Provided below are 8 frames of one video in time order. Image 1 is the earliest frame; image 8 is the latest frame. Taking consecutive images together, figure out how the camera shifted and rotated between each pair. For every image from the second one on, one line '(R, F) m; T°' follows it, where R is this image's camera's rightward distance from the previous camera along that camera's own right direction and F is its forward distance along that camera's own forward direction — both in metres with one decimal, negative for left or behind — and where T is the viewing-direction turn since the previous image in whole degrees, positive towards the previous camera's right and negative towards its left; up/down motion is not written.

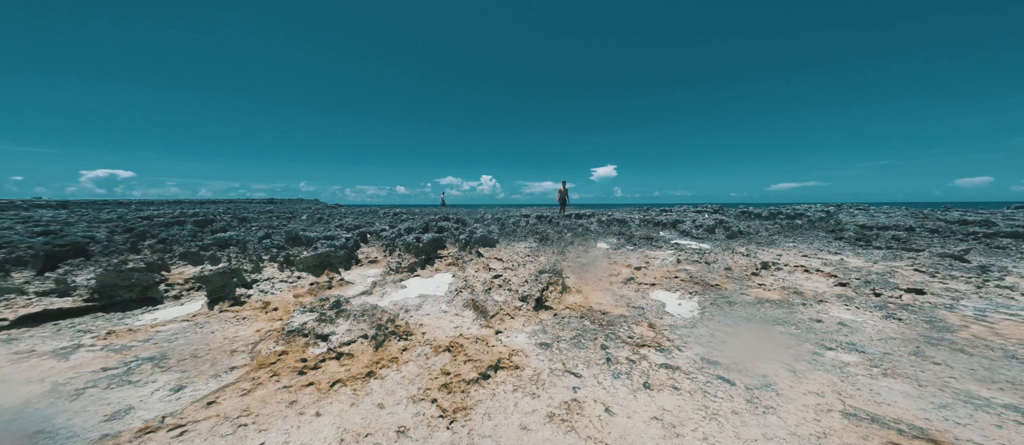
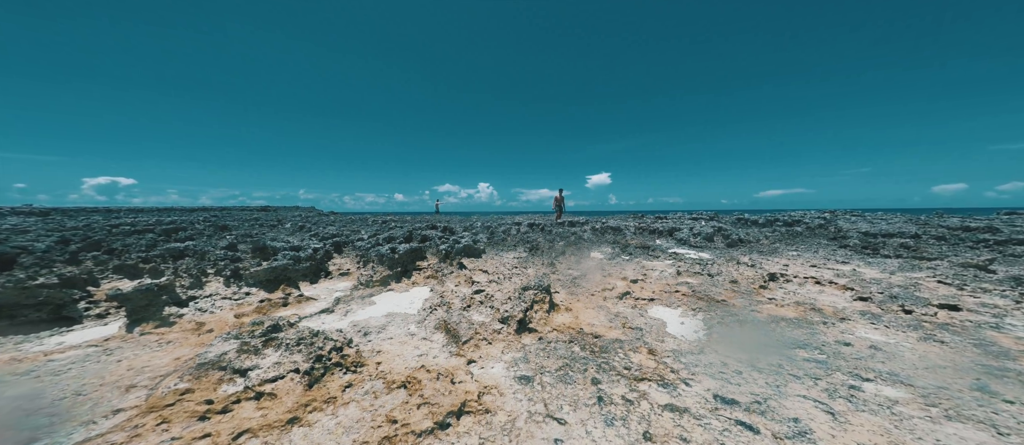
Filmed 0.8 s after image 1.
(+0.4, +1.1) m; +1°
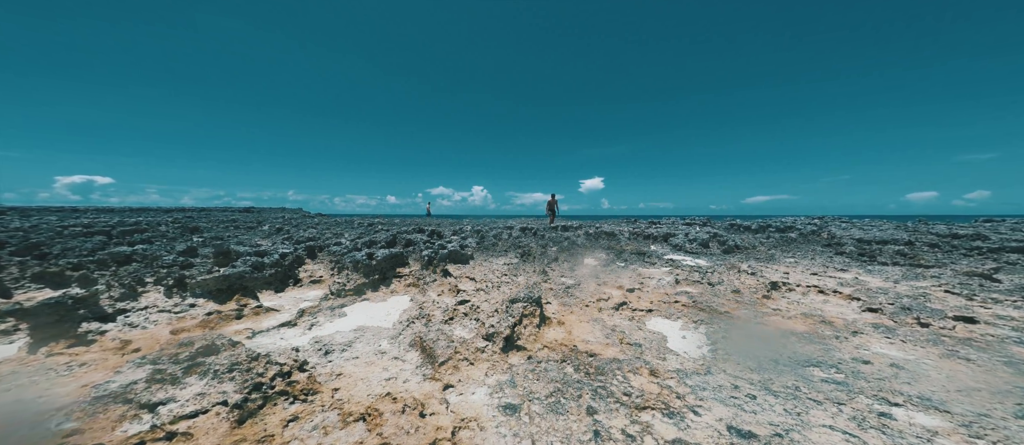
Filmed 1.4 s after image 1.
(+0.1, +0.7) m; +1°
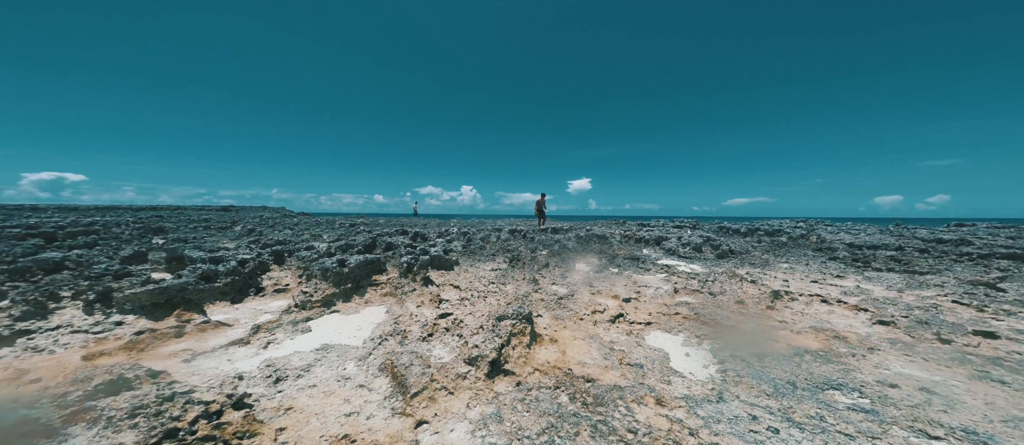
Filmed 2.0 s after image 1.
(+0.1, +0.8) m; +2°
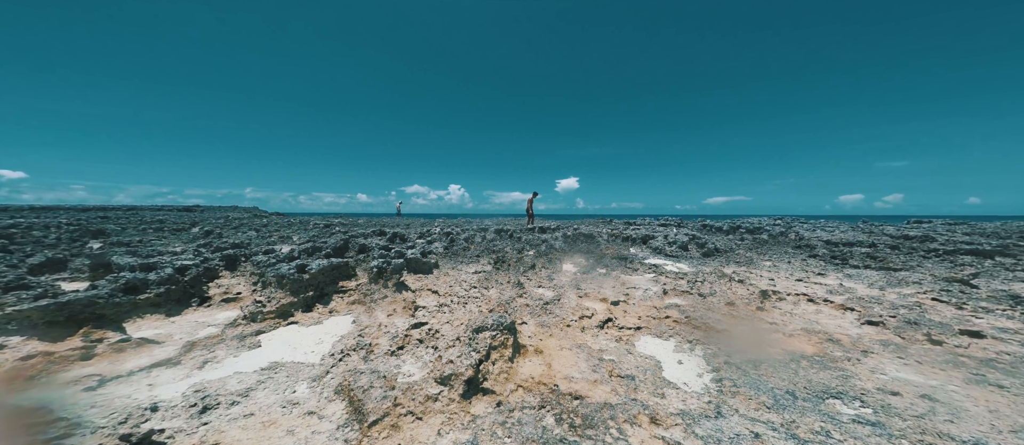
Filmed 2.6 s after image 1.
(+0.1, +0.6) m; +3°
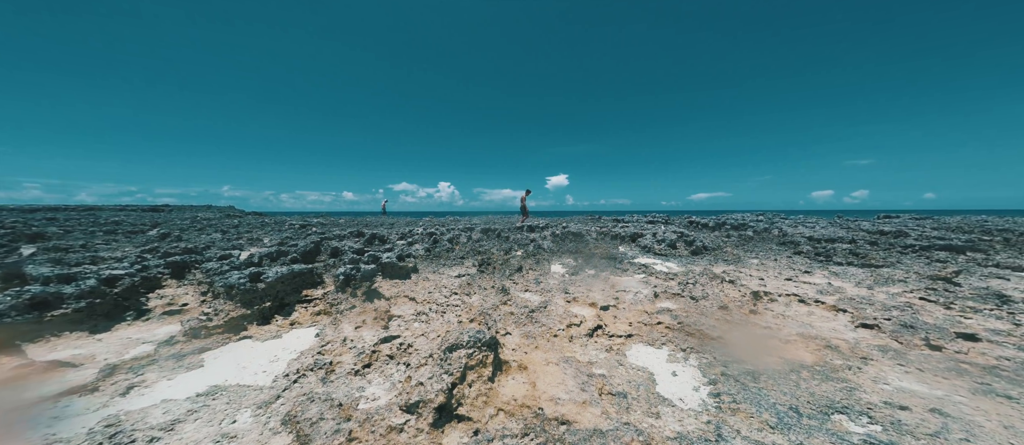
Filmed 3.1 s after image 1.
(+0.1, +0.6) m; +2°
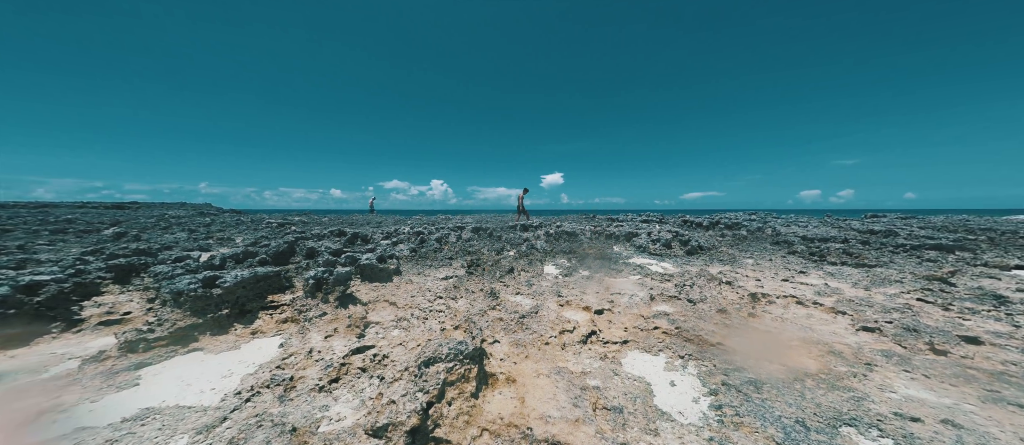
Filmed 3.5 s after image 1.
(+0.1, +0.4) m; +1°
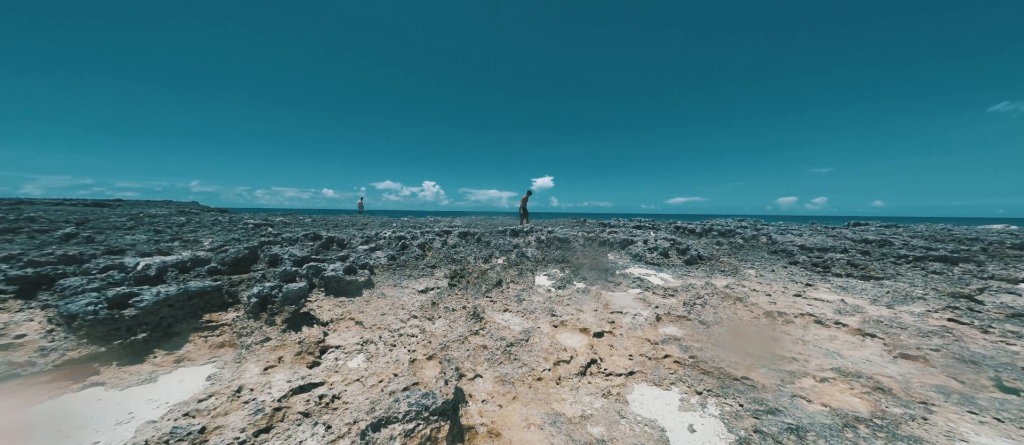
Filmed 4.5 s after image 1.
(+0.1, +1.1) m; +2°
